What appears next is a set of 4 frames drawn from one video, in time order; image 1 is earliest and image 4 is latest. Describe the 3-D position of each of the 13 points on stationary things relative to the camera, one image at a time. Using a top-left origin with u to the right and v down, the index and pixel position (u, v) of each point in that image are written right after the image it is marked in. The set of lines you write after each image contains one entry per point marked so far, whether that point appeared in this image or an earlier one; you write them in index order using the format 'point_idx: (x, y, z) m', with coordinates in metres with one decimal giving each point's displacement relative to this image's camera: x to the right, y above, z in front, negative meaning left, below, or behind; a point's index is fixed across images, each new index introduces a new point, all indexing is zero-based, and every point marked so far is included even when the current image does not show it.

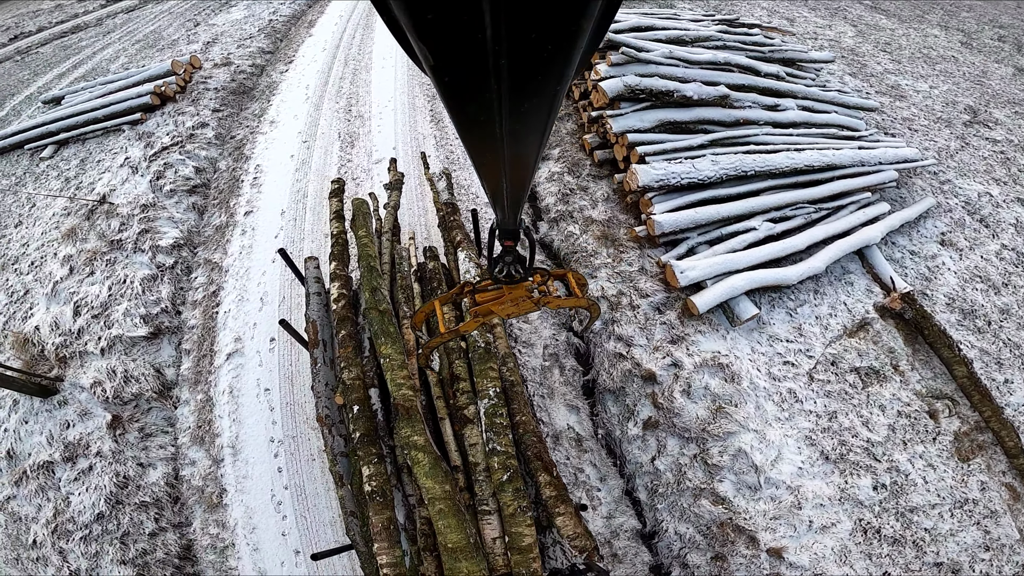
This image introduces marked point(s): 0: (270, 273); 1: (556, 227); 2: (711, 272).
0: (-3.5, +0.3, +6.9) m
1: (+0.7, +0.8, +6.4) m
2: (+2.2, +0.1, +4.9) m
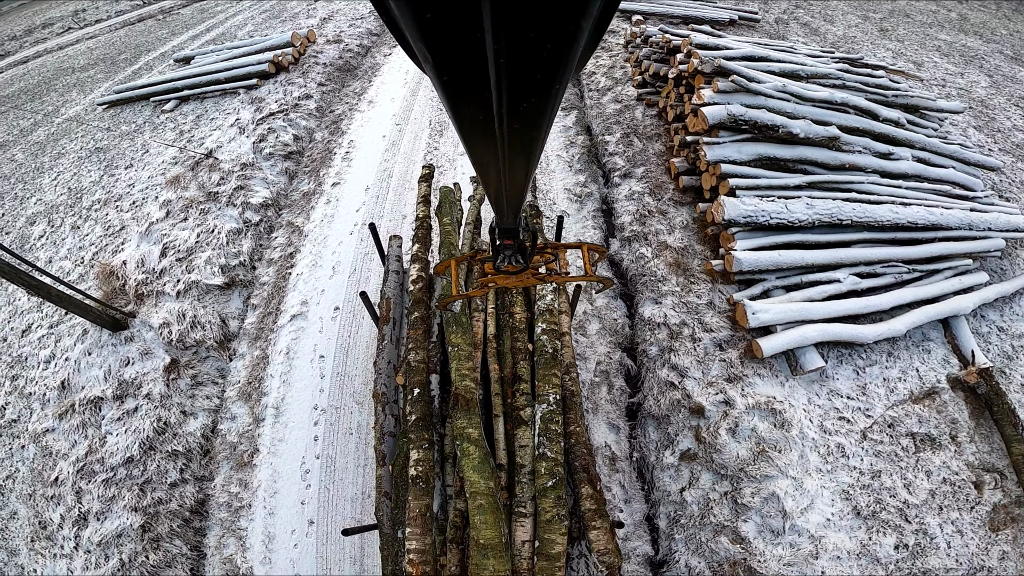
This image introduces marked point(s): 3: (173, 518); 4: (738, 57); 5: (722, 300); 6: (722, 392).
0: (-2.6, +0.7, +7.0) m
1: (+1.6, +0.6, +6.3) m
2: (+2.9, -0.3, +4.9) m
3: (-3.9, -2.7, +5.2) m
4: (+3.2, +3.2, +6.2) m
5: (+2.6, -0.1, +5.6) m
6: (+2.4, -1.2, +5.1) m
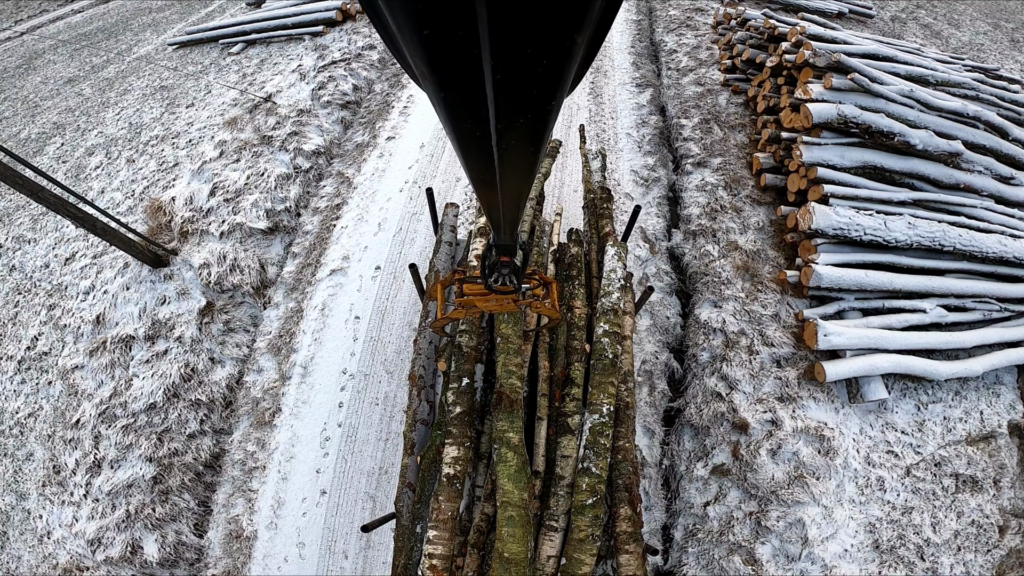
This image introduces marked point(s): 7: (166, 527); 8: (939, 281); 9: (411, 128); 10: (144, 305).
0: (-1.9, +1.2, +6.7) m
1: (+2.3, +0.6, +6.0) m
2: (+3.5, -0.5, +4.5) m
3: (-3.6, -2.0, +4.9) m
4: (+4.1, +3.0, +5.7) m
5: (+3.1, -0.3, +5.2) m
6: (+2.8, -1.3, +4.8) m
7: (-3.7, -2.6, +4.8) m
8: (+4.4, +0.1, +4.7) m
9: (-1.9, +2.6, +7.5) m
10: (-4.8, -0.3, +5.7) m
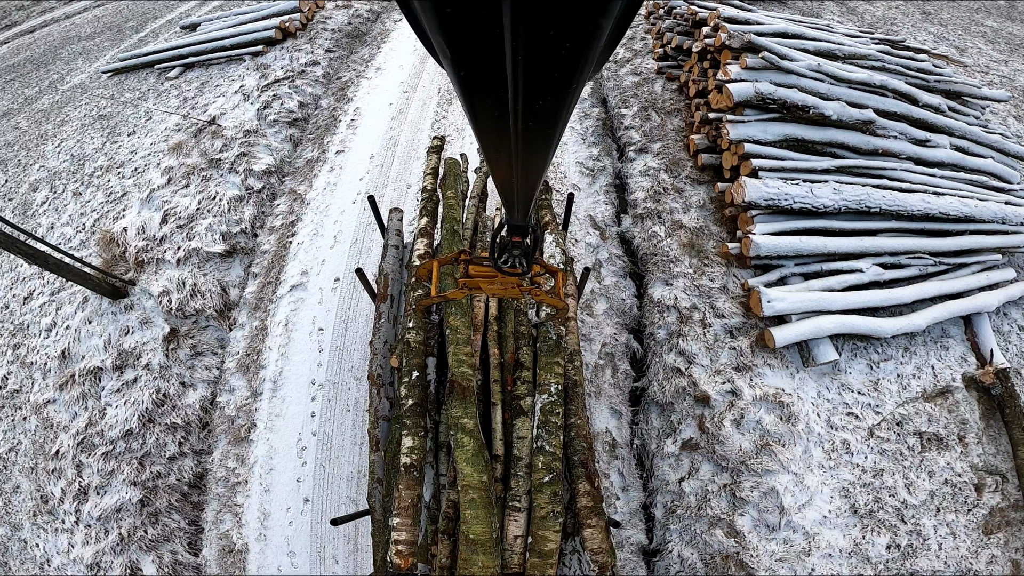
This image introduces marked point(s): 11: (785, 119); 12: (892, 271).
0: (-2.5, +1.1, +6.8) m
1: (+1.7, +0.8, +6.1) m
2: (+3.0, -0.2, +4.7) m
3: (-3.9, -2.3, +5.1) m
4: (+3.4, +3.3, +5.9) m
5: (+2.7, 0.0, +5.4) m
6: (+2.4, -1.0, +4.9) m
7: (-3.9, -2.8, +4.9) m
8: (+3.9, +0.5, +4.9) m
9: (-2.6, +2.5, +7.7) m
10: (-5.3, -0.6, +5.8) m
11: (+3.1, +1.9, +5.3) m
12: (+4.1, +0.2, +4.9) m
